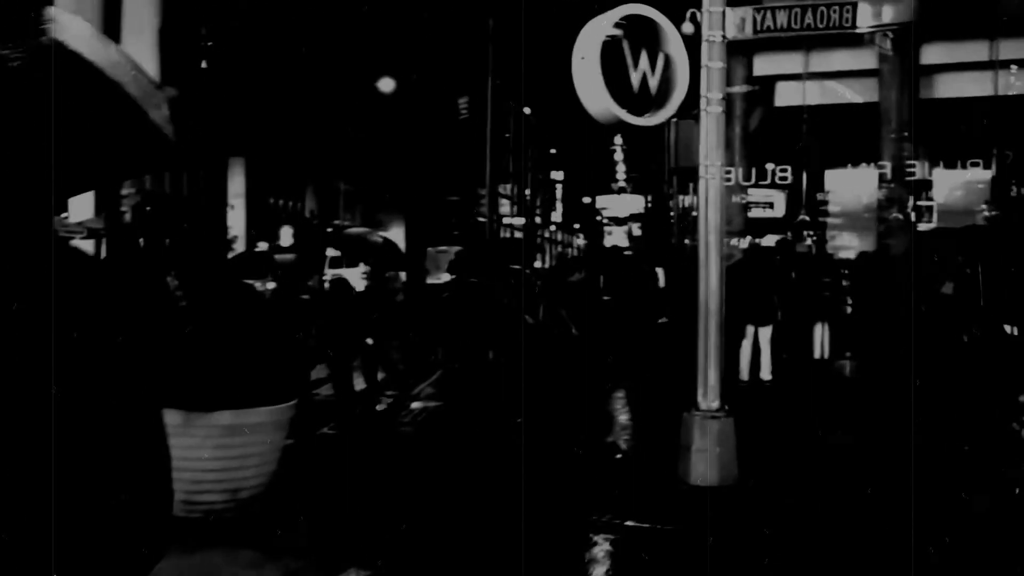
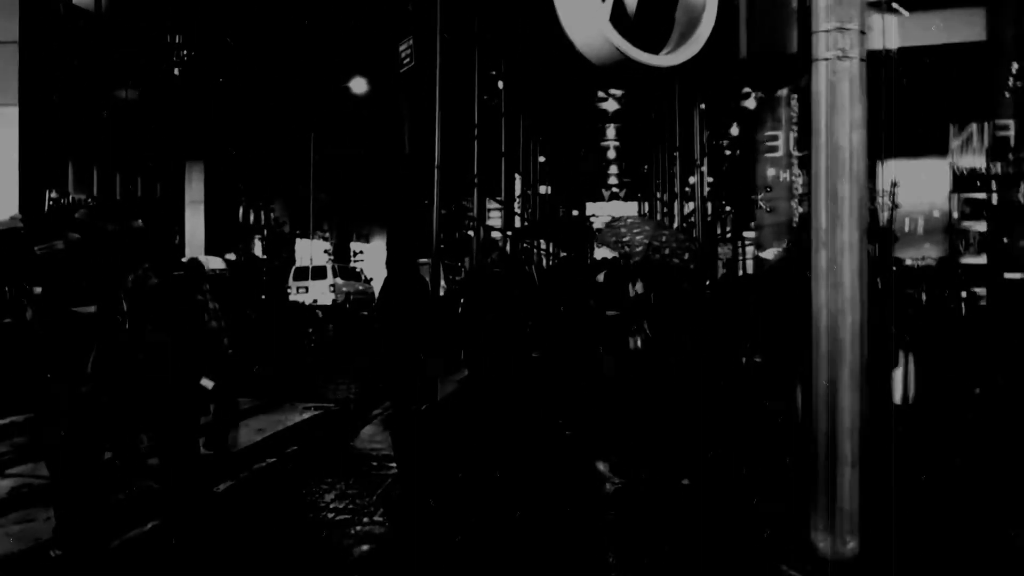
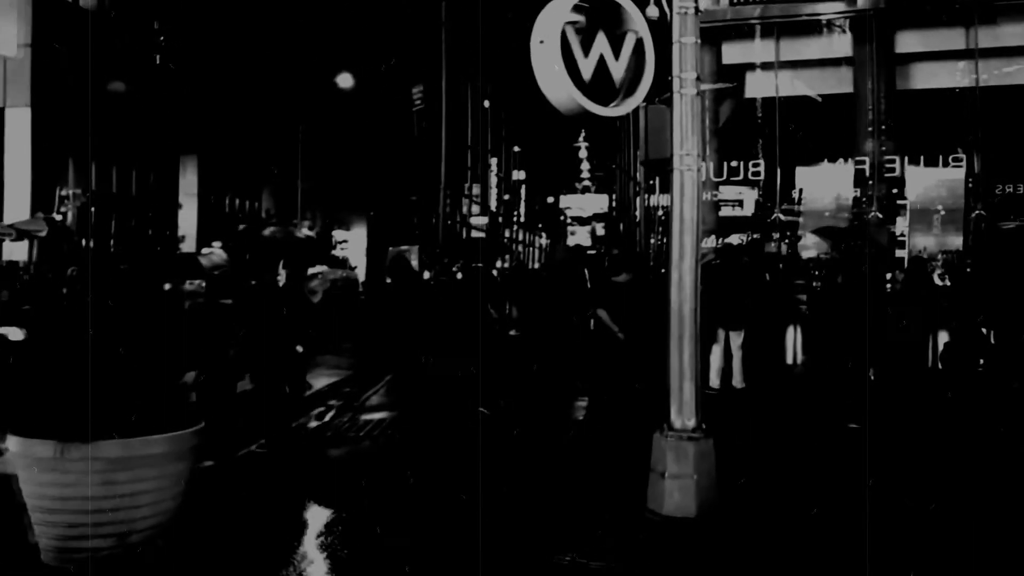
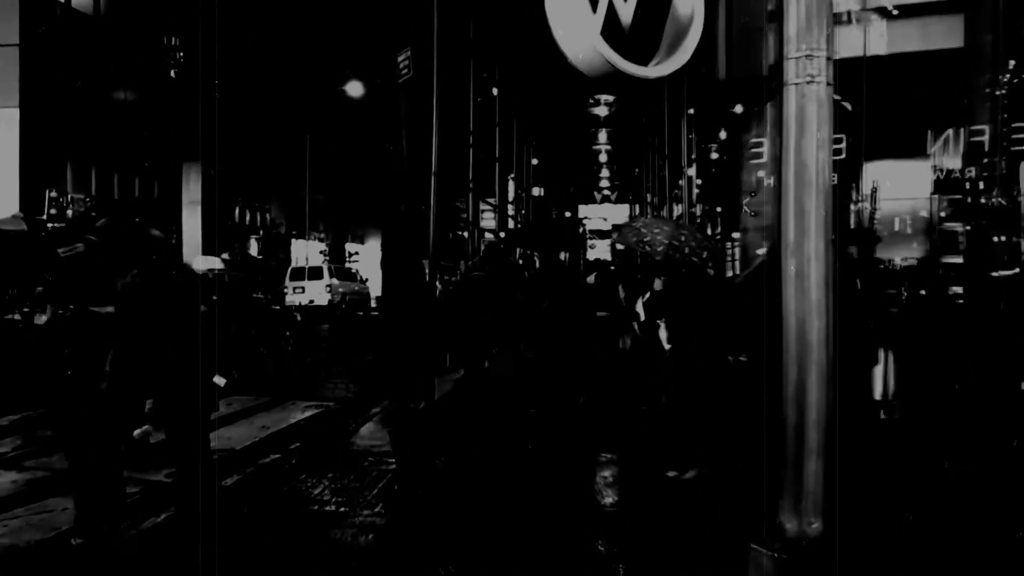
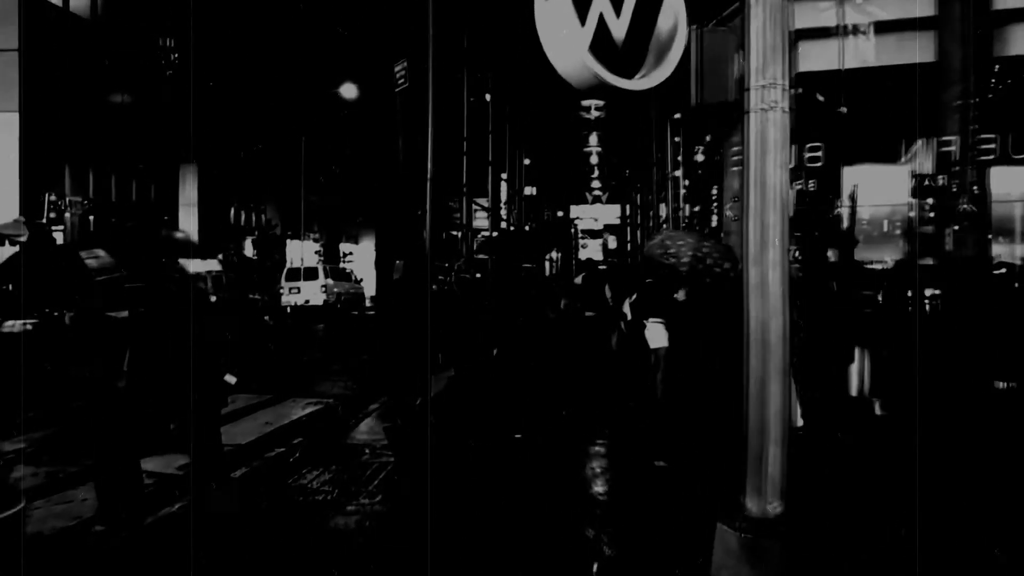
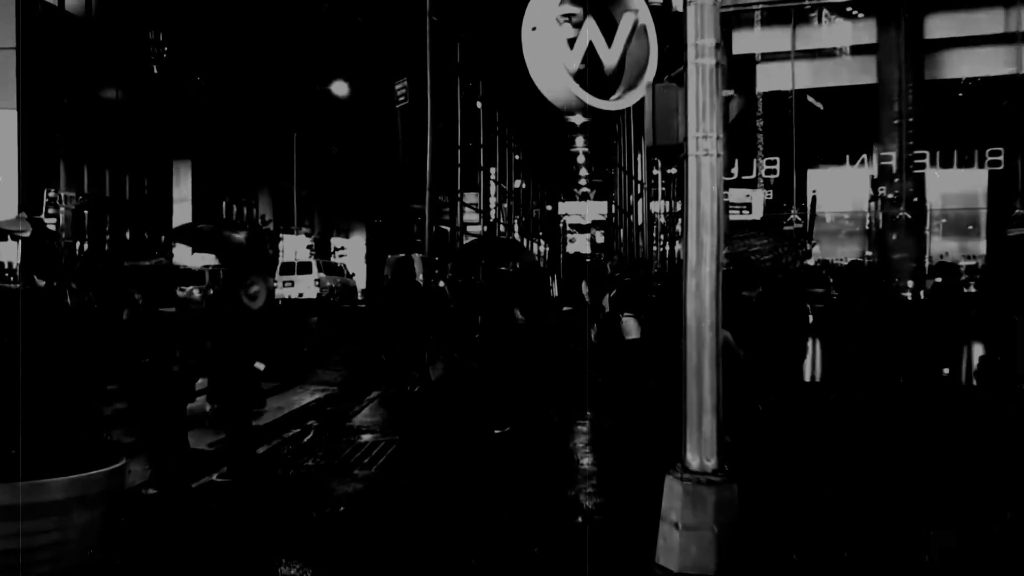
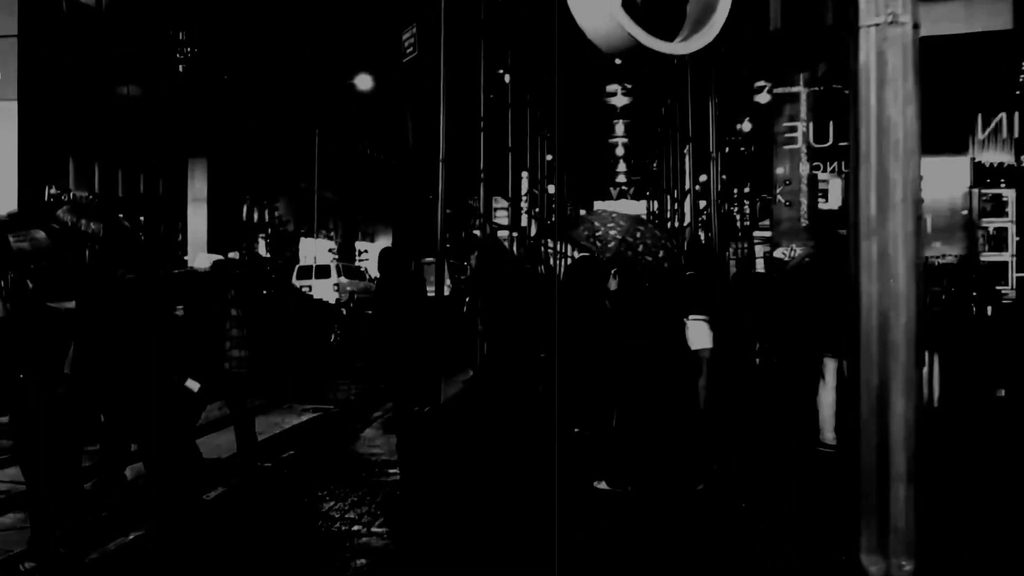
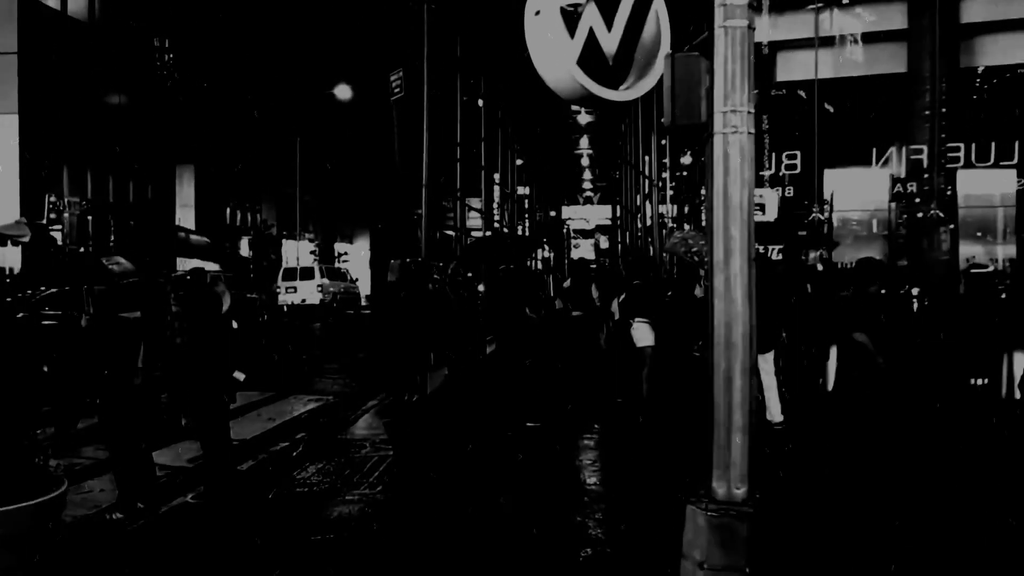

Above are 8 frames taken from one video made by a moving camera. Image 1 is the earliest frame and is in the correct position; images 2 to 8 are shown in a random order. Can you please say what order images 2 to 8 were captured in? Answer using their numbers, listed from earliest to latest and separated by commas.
3, 6, 8, 5, 4, 2, 7
